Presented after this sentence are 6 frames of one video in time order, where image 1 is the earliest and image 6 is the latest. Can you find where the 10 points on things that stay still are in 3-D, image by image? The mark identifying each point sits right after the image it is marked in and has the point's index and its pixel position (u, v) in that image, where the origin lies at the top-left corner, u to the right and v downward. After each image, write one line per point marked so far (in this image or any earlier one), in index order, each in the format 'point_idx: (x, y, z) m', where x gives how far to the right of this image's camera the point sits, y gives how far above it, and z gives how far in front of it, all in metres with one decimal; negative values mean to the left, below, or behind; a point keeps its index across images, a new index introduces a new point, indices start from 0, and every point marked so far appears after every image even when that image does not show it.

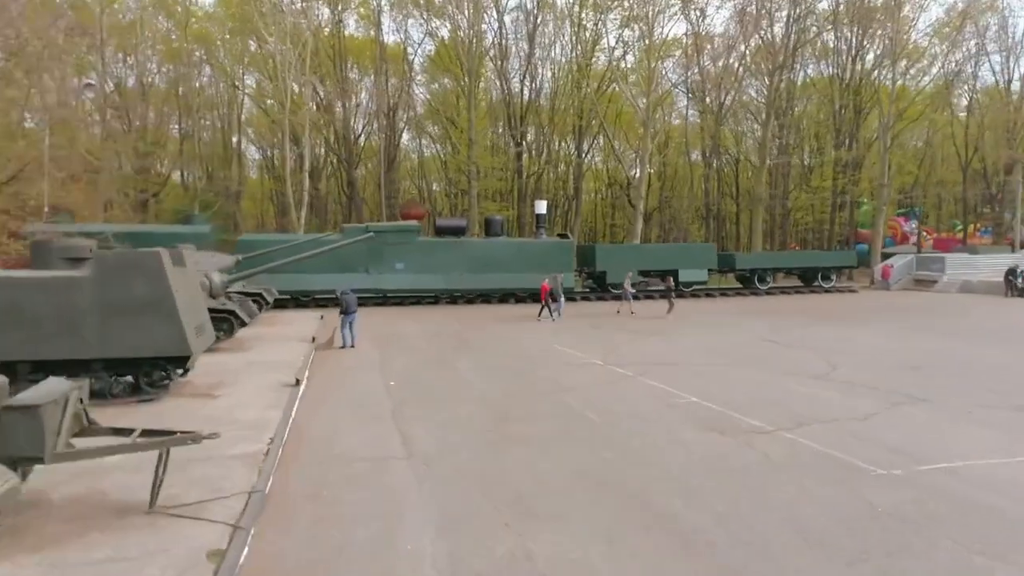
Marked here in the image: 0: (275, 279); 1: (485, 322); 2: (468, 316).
0: (-6.5, +0.2, +19.7) m
1: (-0.7, -0.8, +17.0) m
2: (-1.2, -0.7, +18.6) m
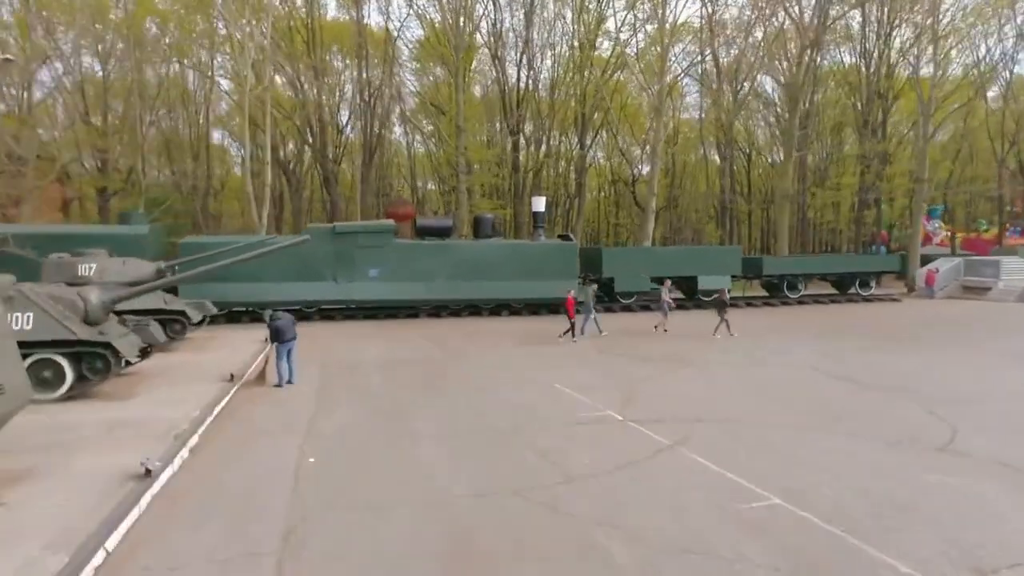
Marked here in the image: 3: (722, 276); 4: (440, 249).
0: (-6.6, 0.0, +16.8) m
1: (-0.9, -1.0, +14.1) m
2: (-1.4, -0.9, +15.6) m
3: (+5.7, +0.3, +19.7) m
4: (-1.8, +1.0, +17.7) m
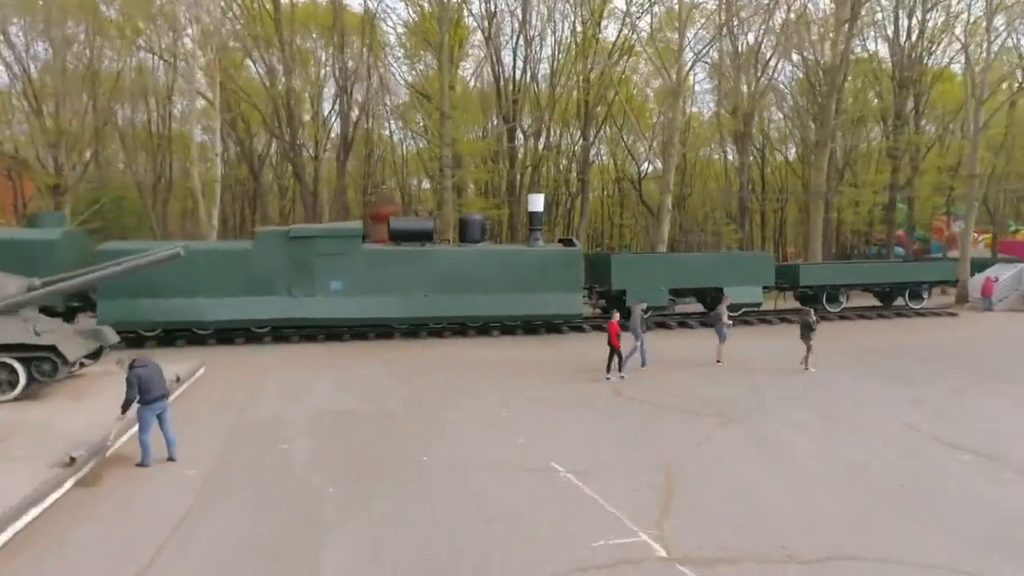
0: (-6.8, -0.3, +13.8) m
1: (-1.1, -1.3, +11.1) m
2: (-1.6, -1.2, +12.7) m
3: (+5.5, 0.0, +16.8) m
4: (-2.0, +0.6, +14.8) m
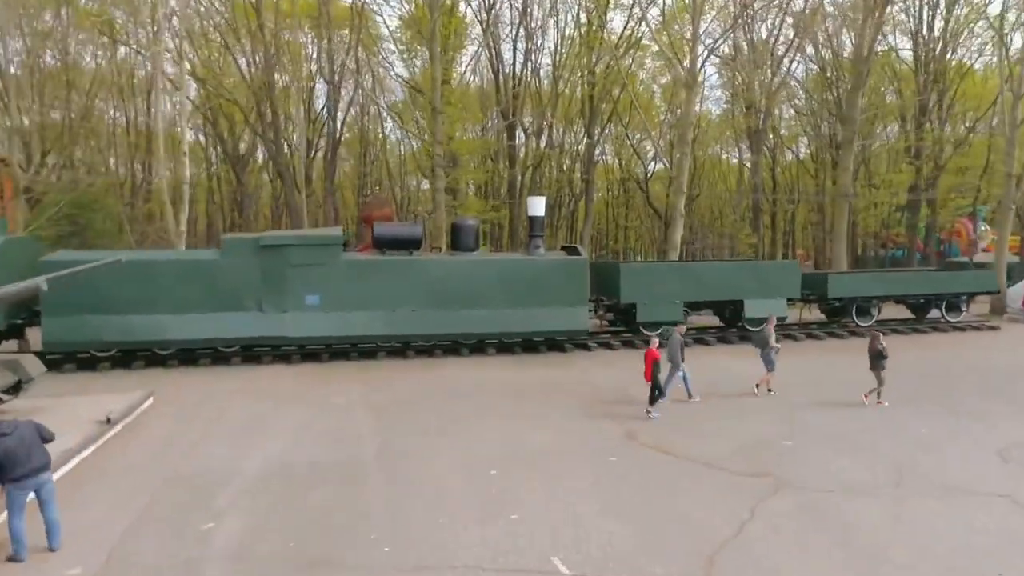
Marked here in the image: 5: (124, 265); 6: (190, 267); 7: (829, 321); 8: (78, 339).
0: (-6.8, -0.6, +12.3) m
1: (-1.1, -1.6, +9.6) m
2: (-1.6, -1.5, +11.2) m
3: (+5.5, -0.2, +15.2) m
4: (-2.0, +0.4, +13.3) m
5: (-6.6, +0.4, +12.4) m
6: (-5.5, +0.4, +12.5) m
7: (+7.2, -0.7, +16.6) m
8: (-7.3, -0.8, +12.2) m
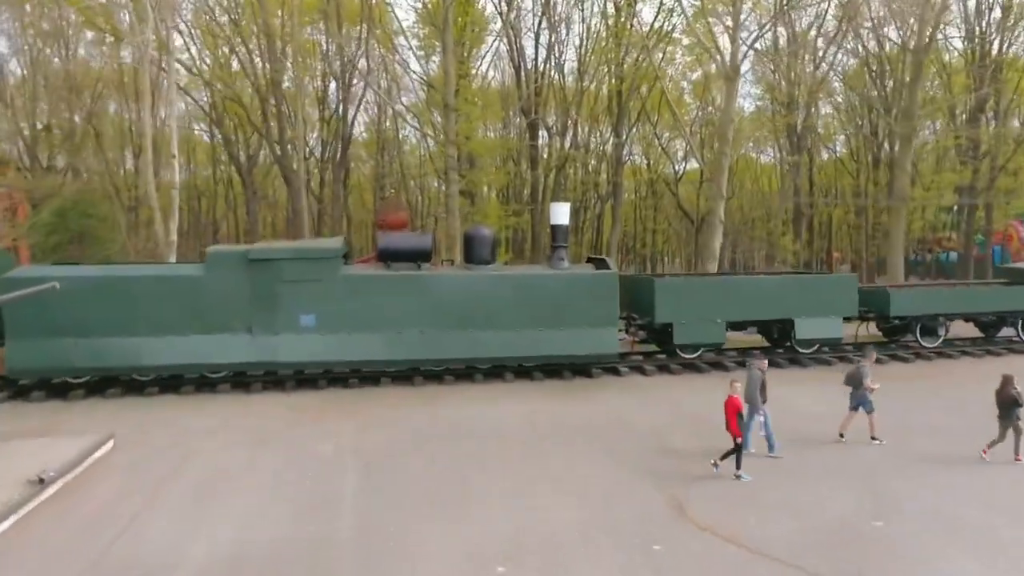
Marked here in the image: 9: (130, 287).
0: (-6.6, -0.9, +11.0) m
1: (-0.9, -1.9, +8.1) m
2: (-1.4, -1.8, +9.7) m
3: (+5.9, -0.6, +13.5) m
4: (-1.7, +0.1, +11.8) m
5: (-6.3, +0.1, +11.0) m
6: (-5.2, +0.1, +11.2) m
7: (+7.6, -1.1, +14.8) m
8: (-7.0, -1.1, +10.9) m
9: (-5.8, 0.0, +11.1) m
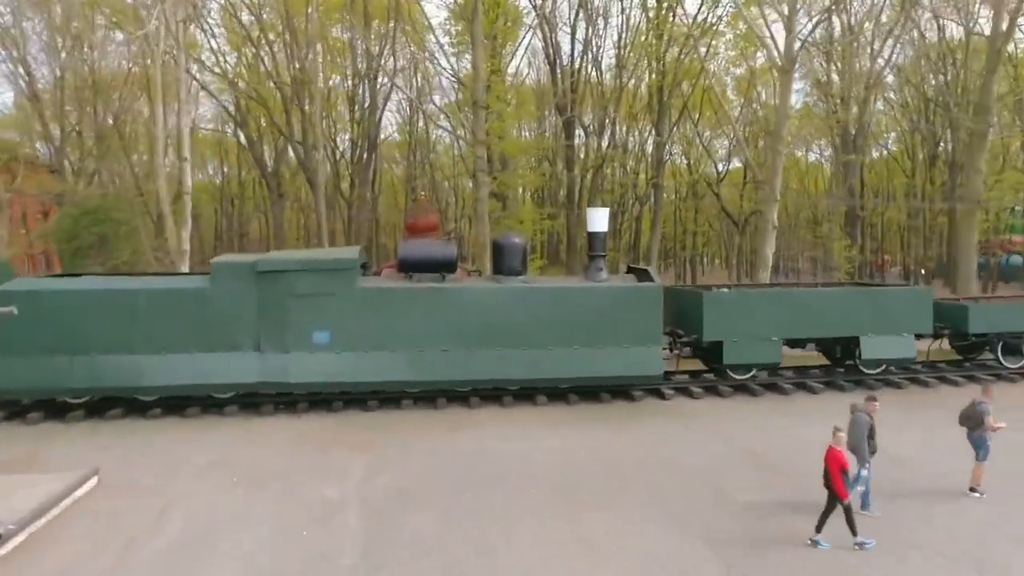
0: (-6.1, -1.1, +10.2) m
1: (-0.6, -2.1, +7.0) m
2: (-1.0, -2.0, +8.6) m
3: (+6.4, -0.8, +12.1) m
4: (-1.2, -0.1, +10.8) m
5: (-5.8, -0.1, +10.2) m
6: (-4.8, -0.1, +10.3) m
7: (+8.2, -1.3, +13.3) m
8: (-6.5, -1.3, +10.2) m
9: (-5.3, -0.2, +10.3) m
